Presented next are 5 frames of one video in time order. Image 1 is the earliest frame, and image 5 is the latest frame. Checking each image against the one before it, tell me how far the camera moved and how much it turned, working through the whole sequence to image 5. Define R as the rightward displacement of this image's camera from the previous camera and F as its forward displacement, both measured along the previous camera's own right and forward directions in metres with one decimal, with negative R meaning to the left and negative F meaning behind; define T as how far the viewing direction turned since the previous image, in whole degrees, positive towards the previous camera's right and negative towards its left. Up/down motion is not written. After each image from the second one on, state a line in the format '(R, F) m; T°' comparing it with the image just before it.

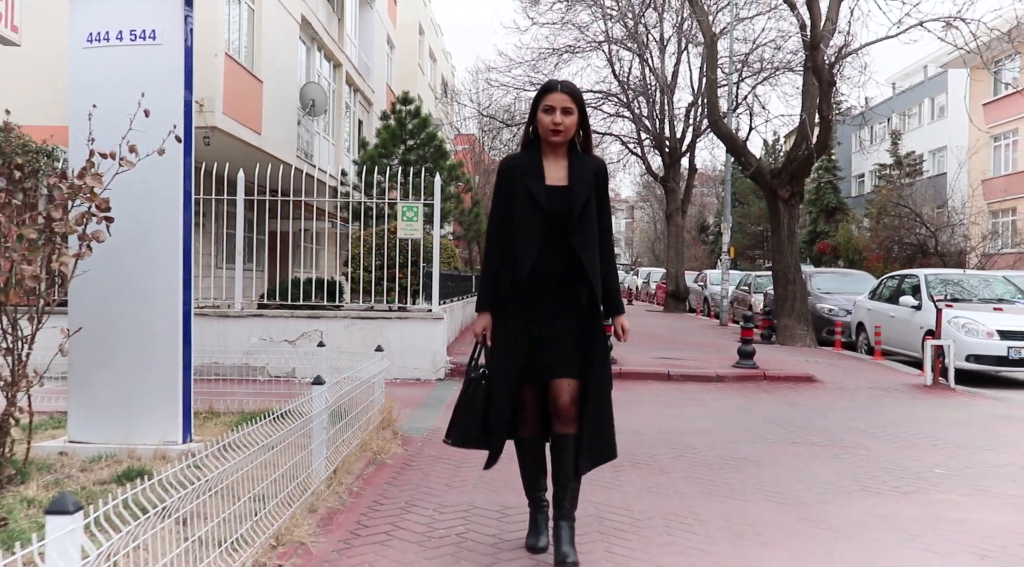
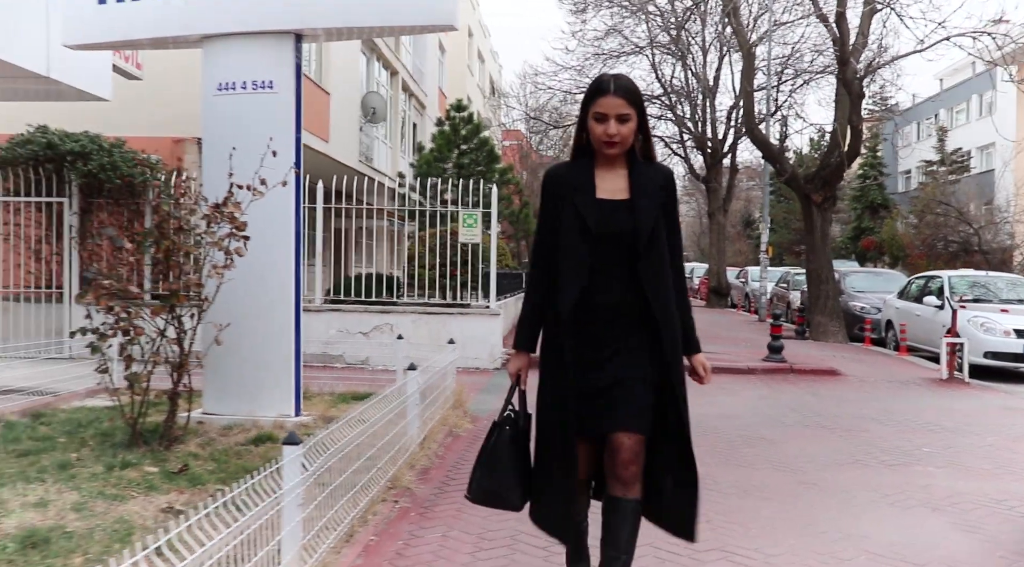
(-0.1, -1.0) m; -3°
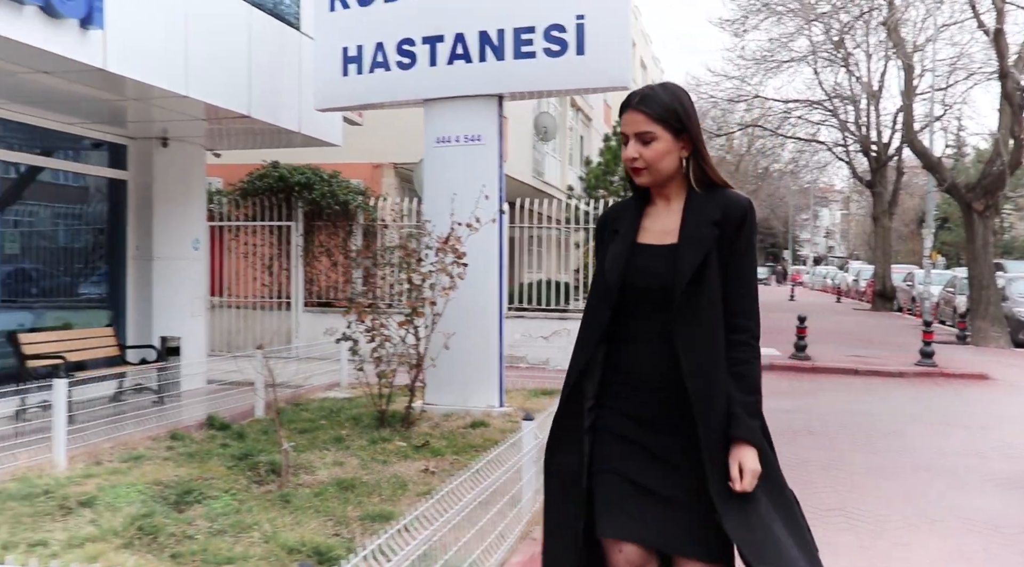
(0.0, -1.4) m; -10°
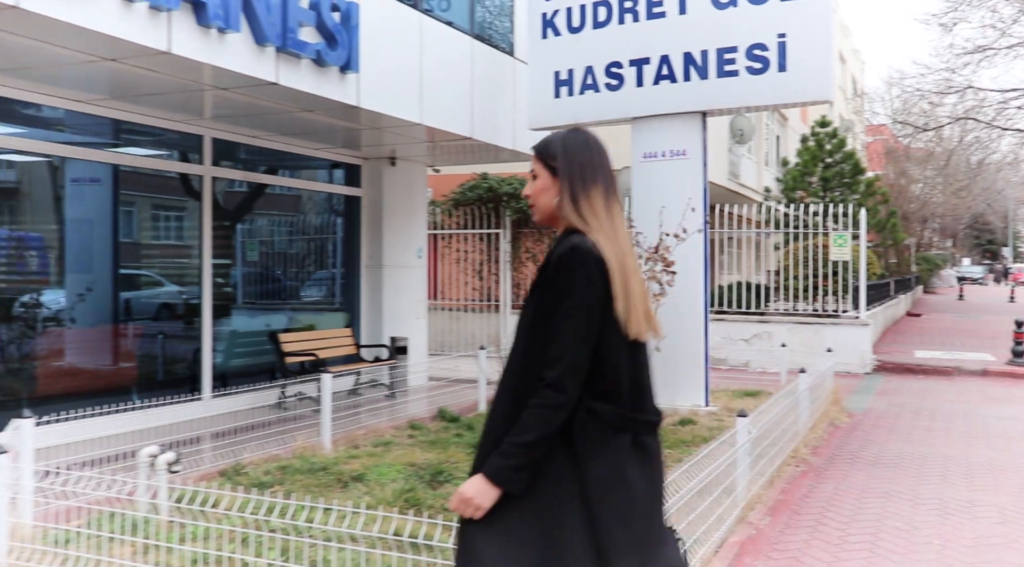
(-0.2, -0.6) m; -12°
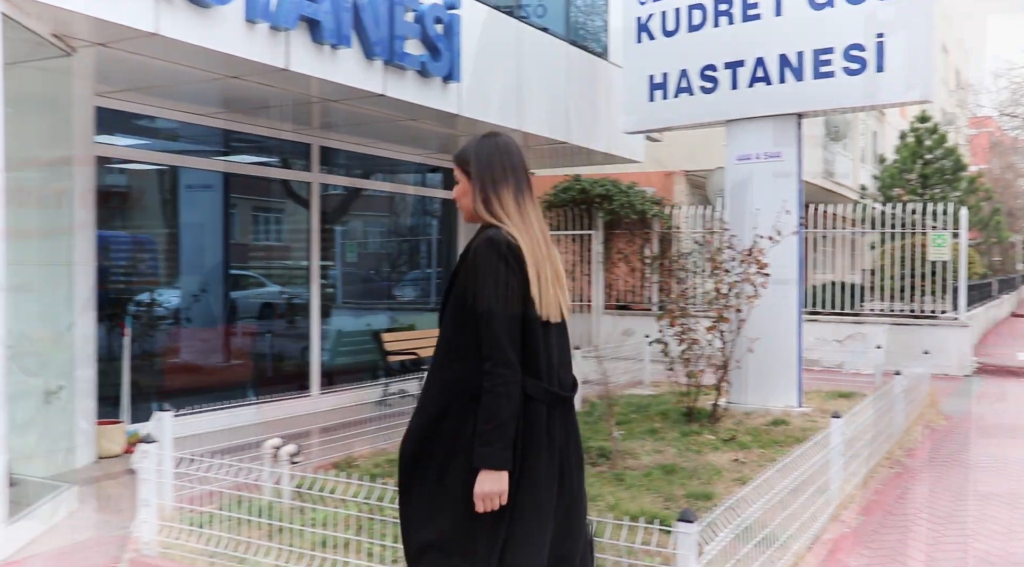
(-0.1, -0.3) m; -6°
